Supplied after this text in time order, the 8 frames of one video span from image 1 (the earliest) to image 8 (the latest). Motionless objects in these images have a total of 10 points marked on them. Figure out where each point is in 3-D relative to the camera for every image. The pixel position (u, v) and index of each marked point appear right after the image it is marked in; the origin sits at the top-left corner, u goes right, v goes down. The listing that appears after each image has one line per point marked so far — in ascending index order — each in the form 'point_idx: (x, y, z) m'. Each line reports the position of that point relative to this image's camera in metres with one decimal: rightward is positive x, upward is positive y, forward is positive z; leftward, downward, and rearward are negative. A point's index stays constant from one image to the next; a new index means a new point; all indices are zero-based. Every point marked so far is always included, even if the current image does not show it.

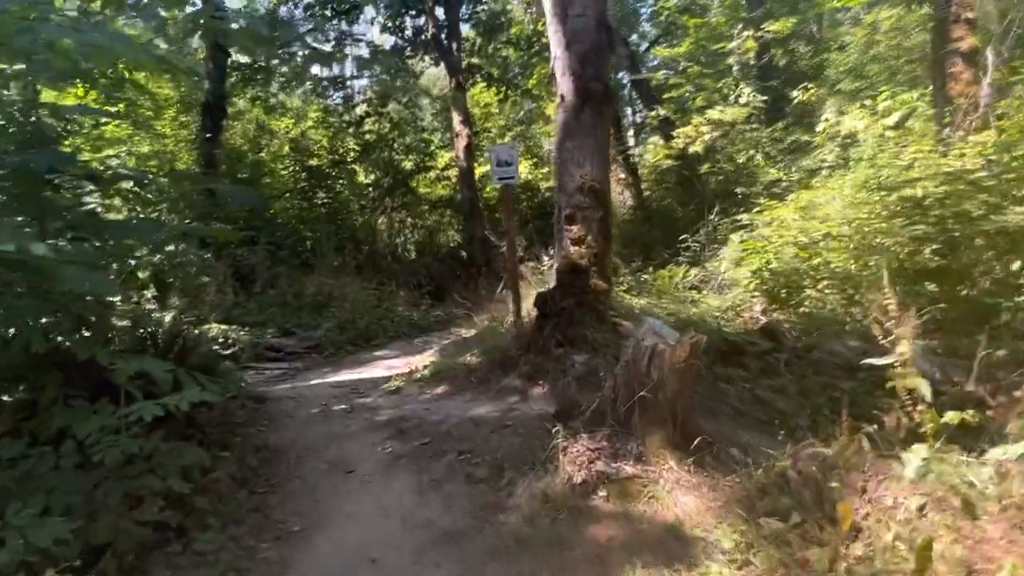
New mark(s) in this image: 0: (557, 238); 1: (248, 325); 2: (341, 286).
0: (+0.5, +0.5, +7.1) m
1: (-4.6, -0.7, +11.5) m
2: (-3.4, 0.0, +13.2) m
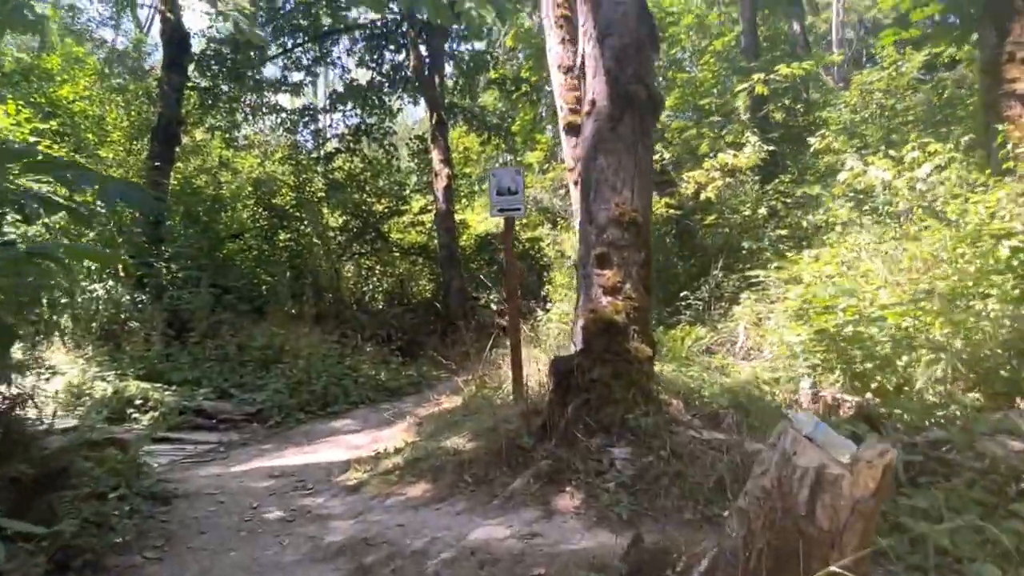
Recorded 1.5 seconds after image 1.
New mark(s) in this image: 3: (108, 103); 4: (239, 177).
0: (+0.6, 0.0, +5.4) m
1: (-4.8, -1.4, +9.4) m
2: (-3.6, -0.9, +11.2) m
3: (-10.1, +4.6, +16.6) m
4: (-7.2, +2.9, +17.5) m
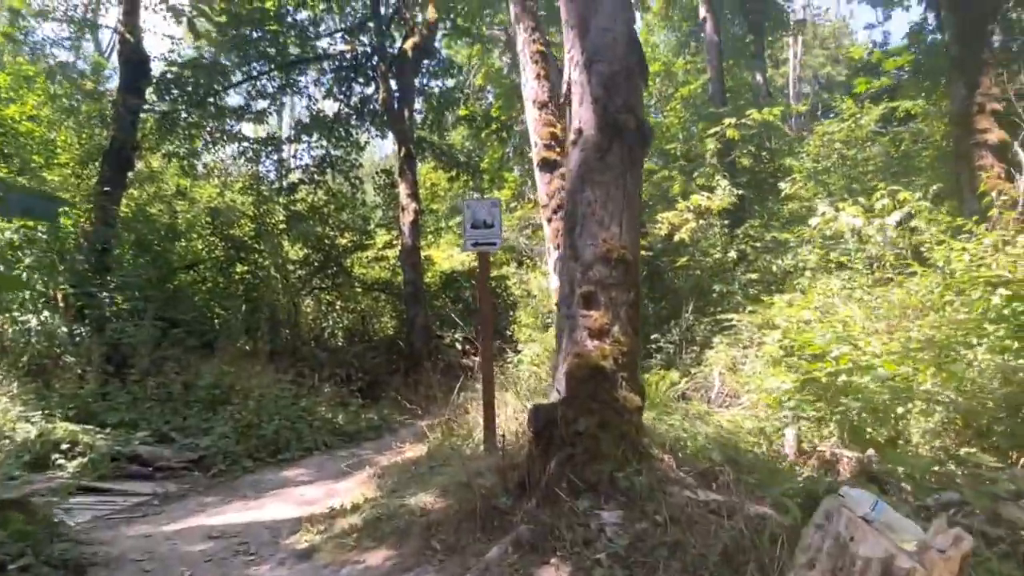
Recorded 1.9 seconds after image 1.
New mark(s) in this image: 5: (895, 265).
0: (+0.4, -0.3, +4.9) m
1: (-5.2, -1.8, +8.5) m
2: (-4.2, -1.4, +10.4) m
3: (-10.8, +3.9, +15.7) m
4: (-8.0, +2.1, +16.7) m
5: (+6.5, +0.4, +11.2) m
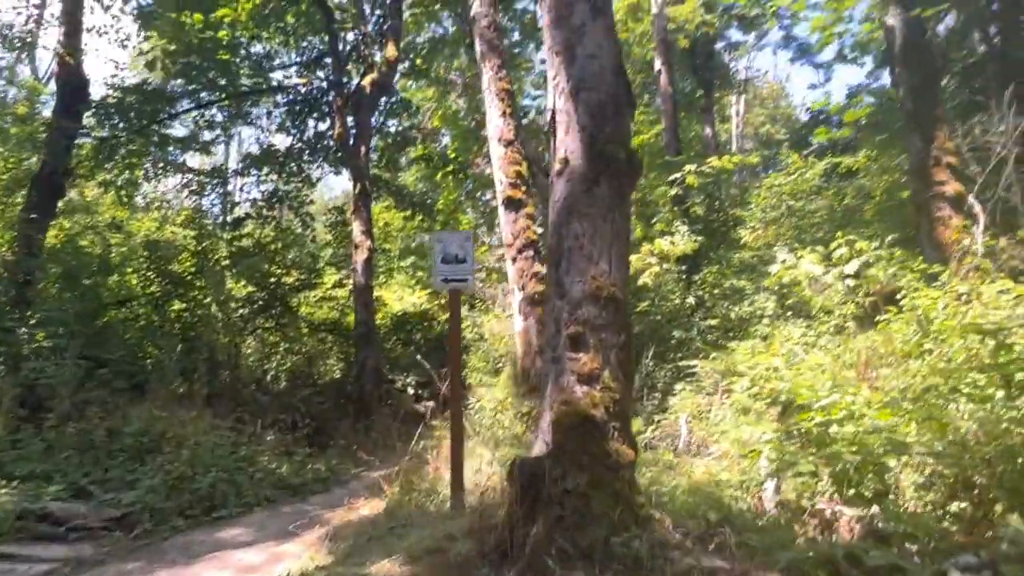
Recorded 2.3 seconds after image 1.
0: (+0.3, -0.6, +4.5) m
1: (-5.6, -2.2, +7.5) m
2: (-4.7, -2.0, +9.5) m
3: (-11.7, +3.1, +14.6) m
4: (-9.0, +1.2, +15.7) m
5: (+5.8, -0.4, +11.3) m
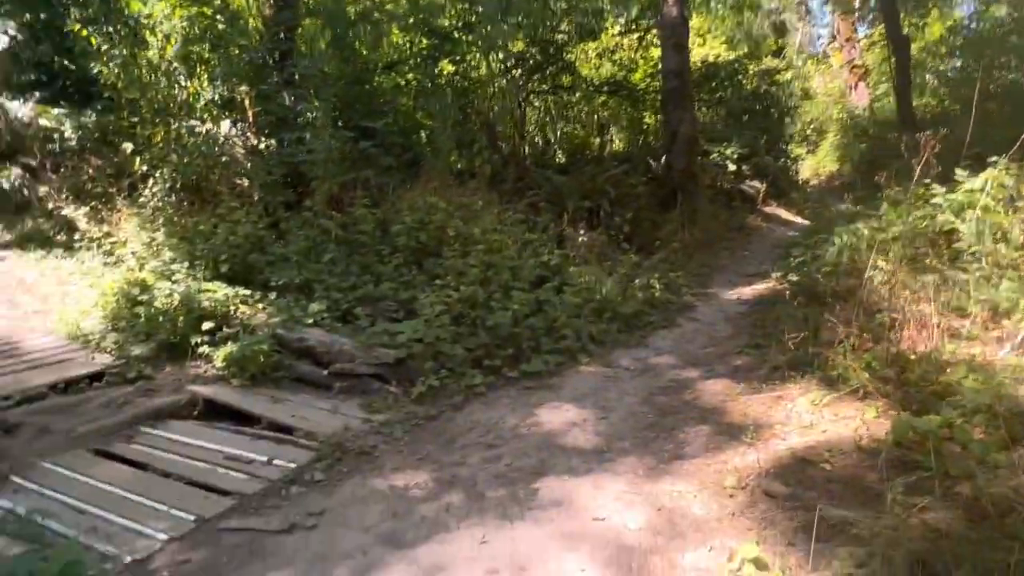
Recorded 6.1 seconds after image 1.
0: (+2.2, +0.1, +0.3) m
1: (-2.0, 0.0, +5.6) m
2: (-0.5, +0.8, +6.9) m
3: (-5.4, +7.7, +12.3) m
4: (-2.4, +6.0, +12.9) m
5: (+9.9, +2.1, +4.1) m
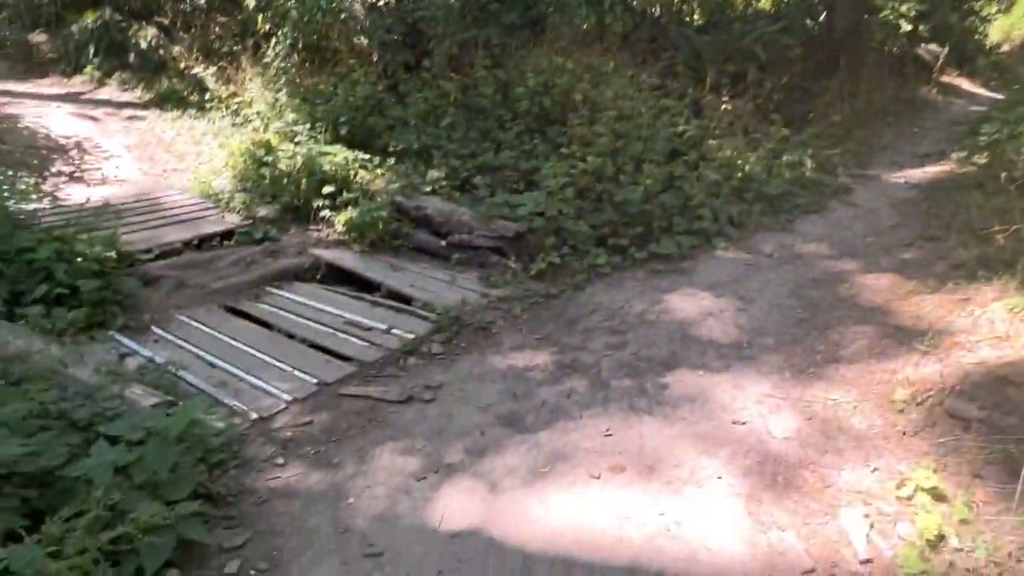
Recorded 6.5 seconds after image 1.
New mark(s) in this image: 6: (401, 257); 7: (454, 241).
0: (+2.3, 0.0, -0.4) m
1: (-1.0, +1.1, +5.4) m
2: (+0.8, +2.0, +6.3) m
3: (-2.9, +10.1, +11.0) m
4: (+0.1, +8.4, +11.4) m
5: (+10.6, +2.1, +1.7) m
6: (-0.8, +0.2, +4.6) m
7: (-0.4, +0.3, +4.5) m
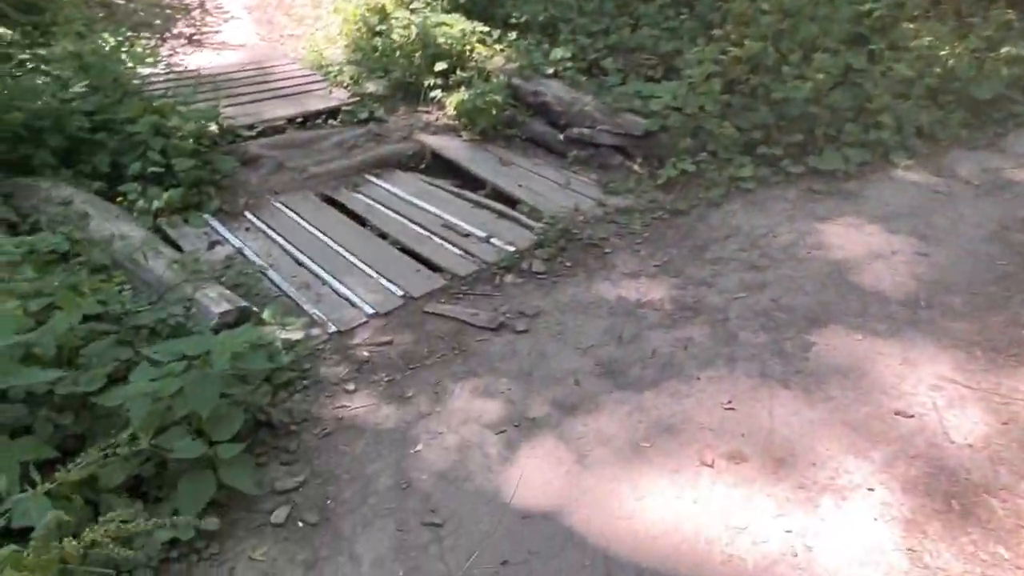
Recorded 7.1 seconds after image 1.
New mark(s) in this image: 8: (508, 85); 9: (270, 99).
0: (+2.1, -0.5, -1.3) m
1: (0.0, +1.9, +4.8) m
2: (+2.0, +2.7, +5.2) m
3: (-0.2, +11.9, +8.8) m
4: (+2.7, +9.9, +9.0) m
5: (+10.7, +1.0, -1.0) m
6: (0.0, +0.9, +4.1) m
7: (+0.4, +0.9, +3.9) m
8: (0.0, +1.2, +4.2) m
9: (-1.6, +1.3, +4.5) m
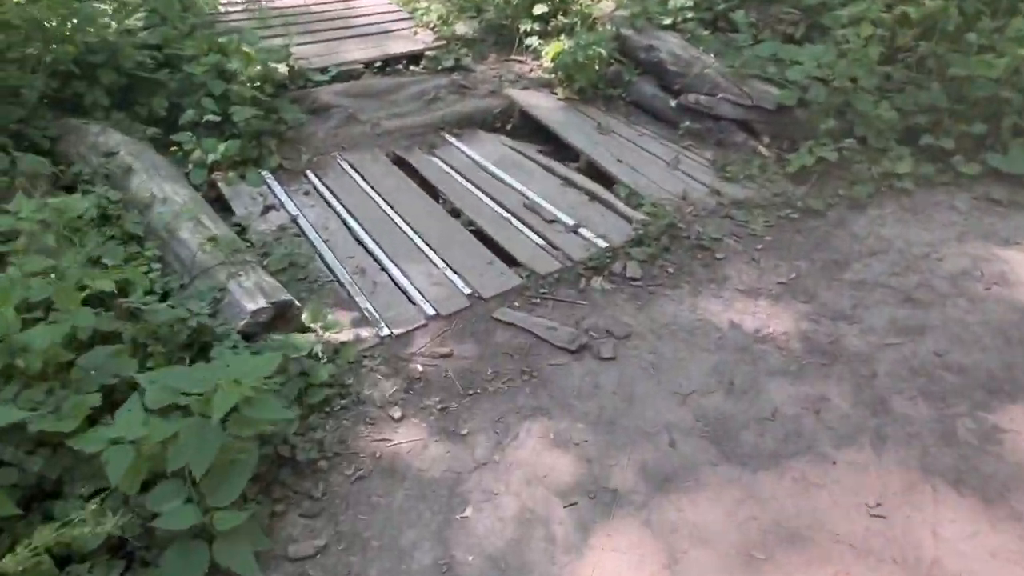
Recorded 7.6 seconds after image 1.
0: (+1.8, -1.1, -1.9) m
1: (+0.7, +2.0, +4.1) m
2: (+2.8, +2.7, +4.2) m
3: (+1.9, +12.2, +7.2) m
4: (+4.6, +10.0, +7.2) m
5: (+10.5, -0.4, -2.8) m
6: (+0.5, +0.9, +3.5) m
7: (+0.9, +0.9, +3.3) m
8: (+0.5, +1.3, +3.5) m
9: (-1.0, +1.5, +4.0) m
